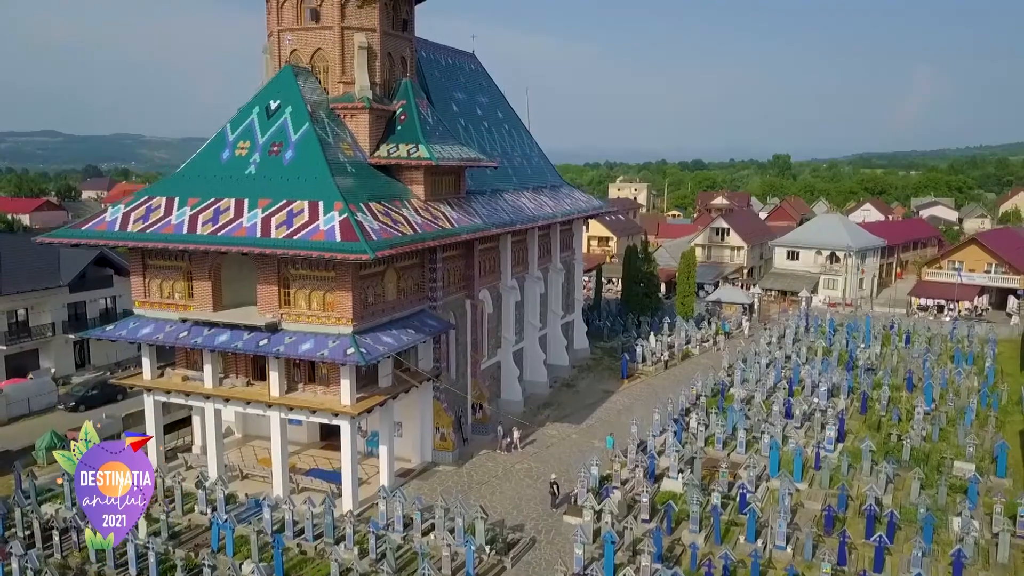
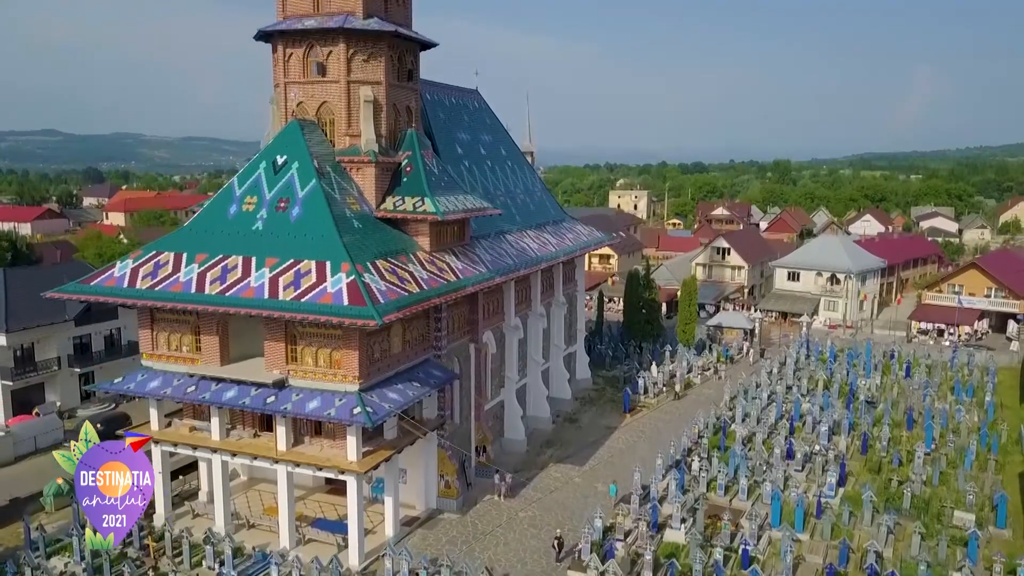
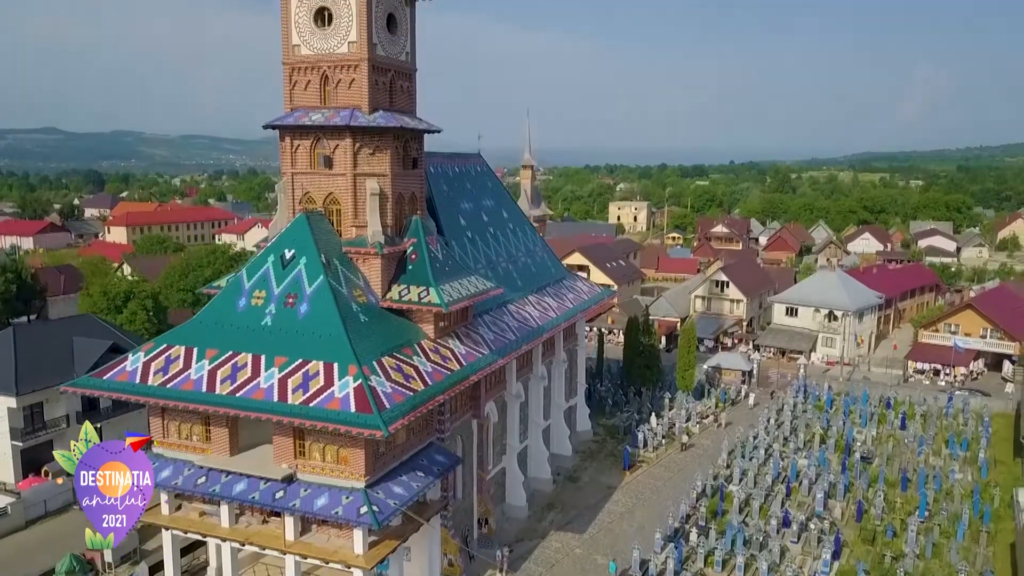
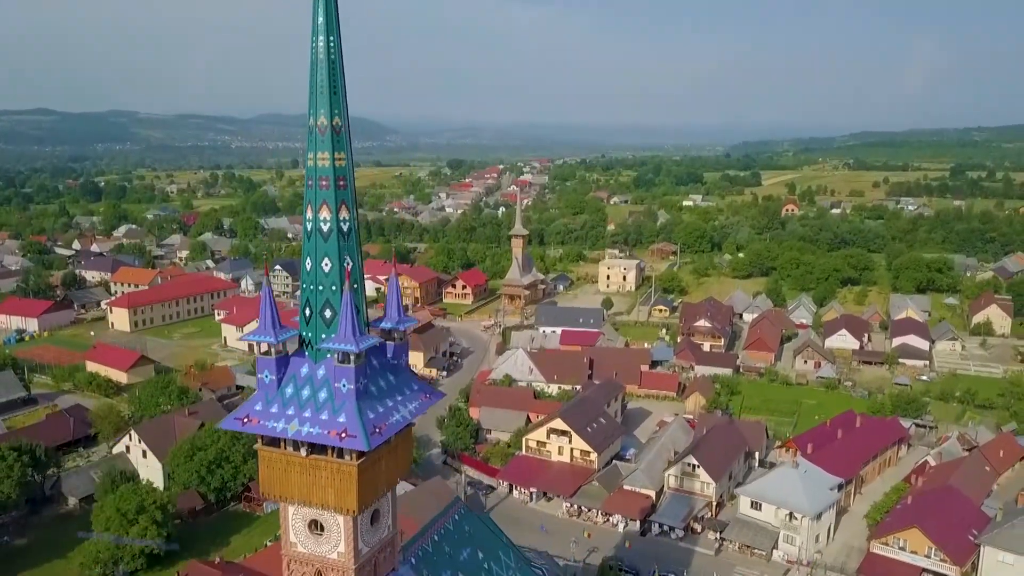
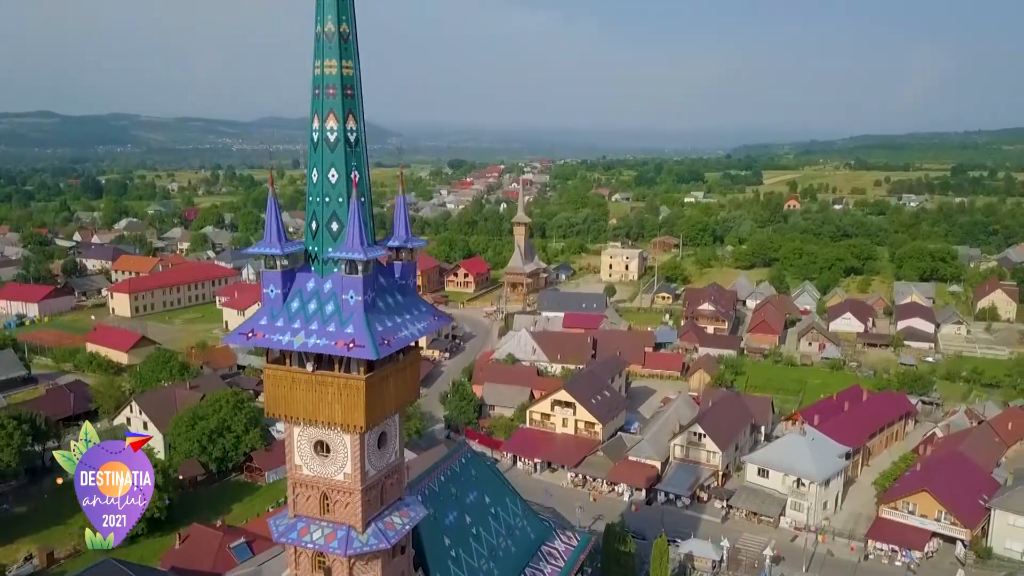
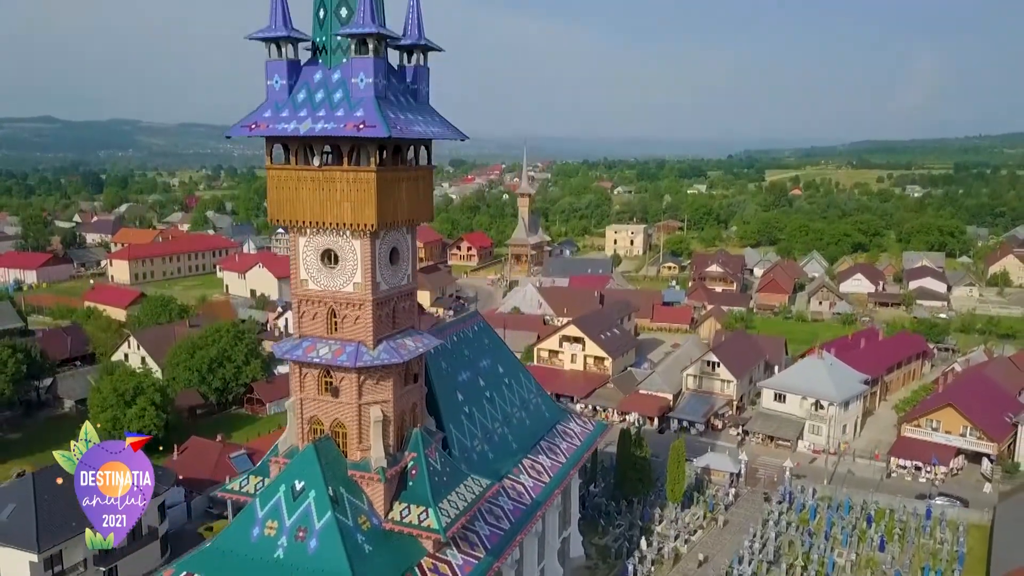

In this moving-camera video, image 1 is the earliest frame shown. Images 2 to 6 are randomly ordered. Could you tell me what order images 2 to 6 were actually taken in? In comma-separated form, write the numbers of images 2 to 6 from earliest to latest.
2, 3, 6, 5, 4
